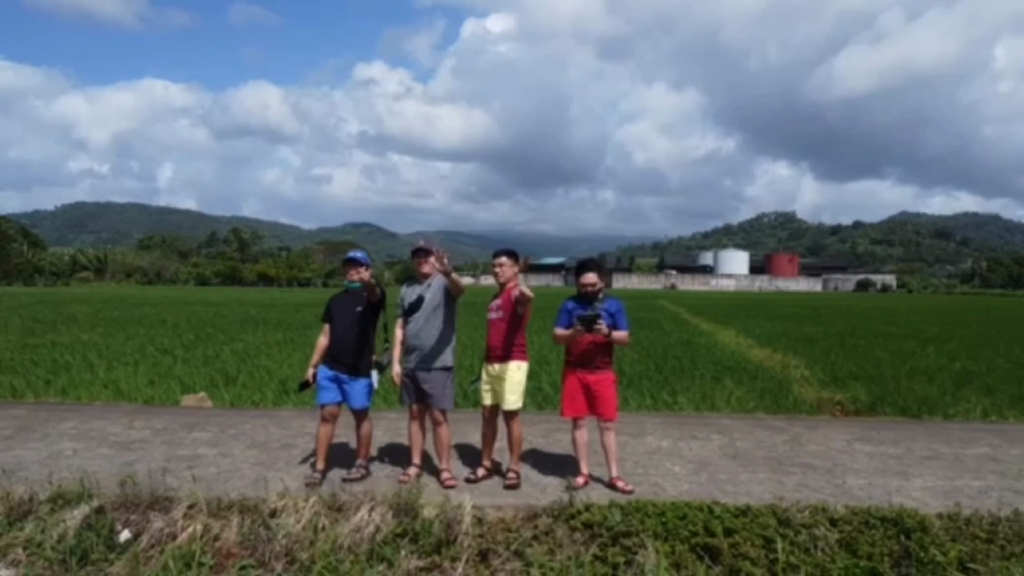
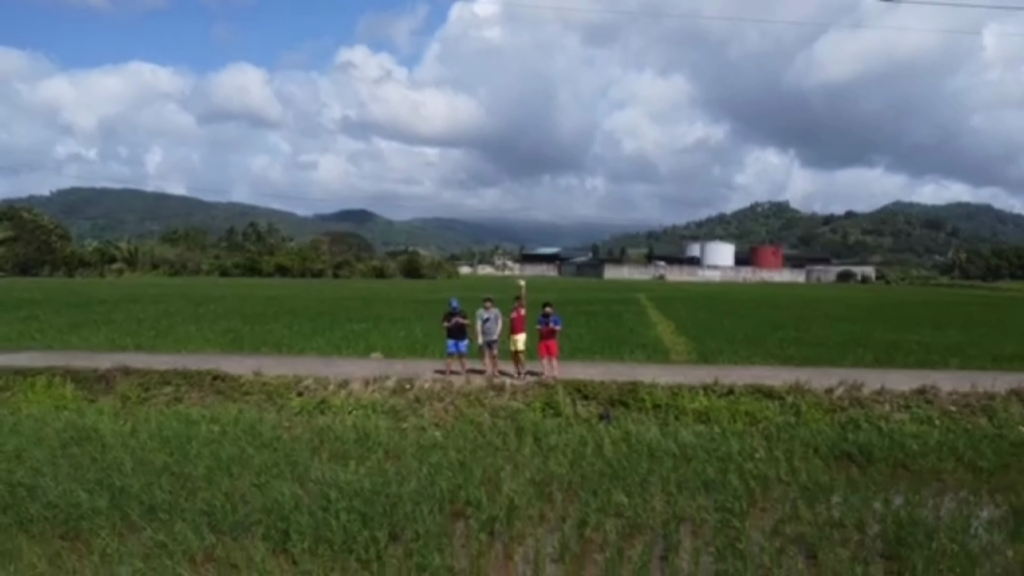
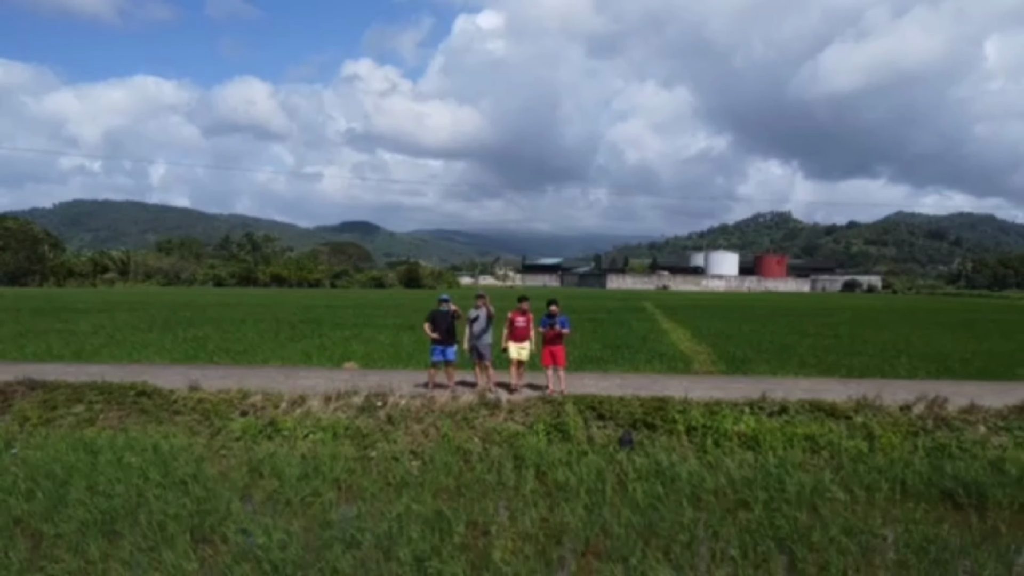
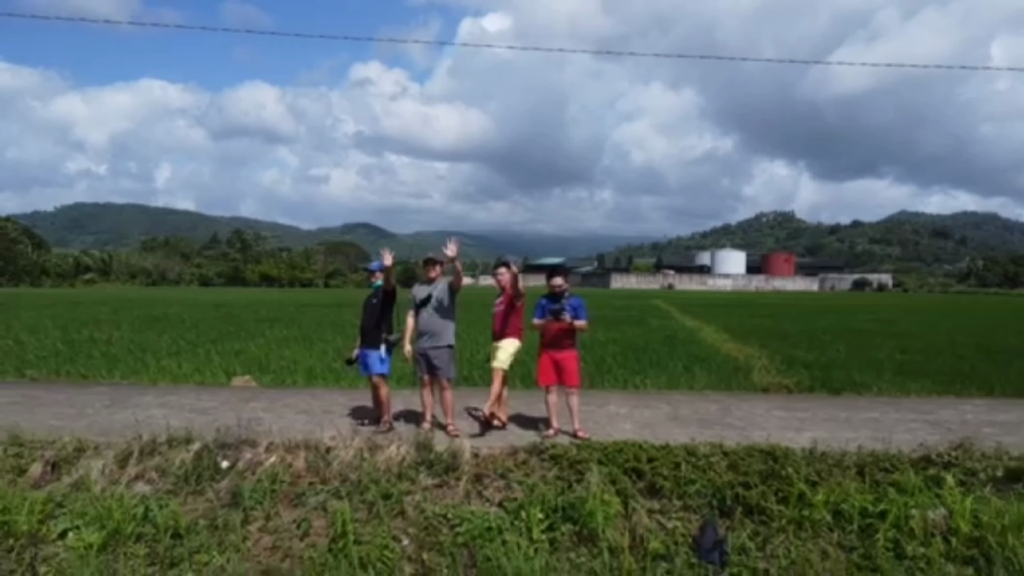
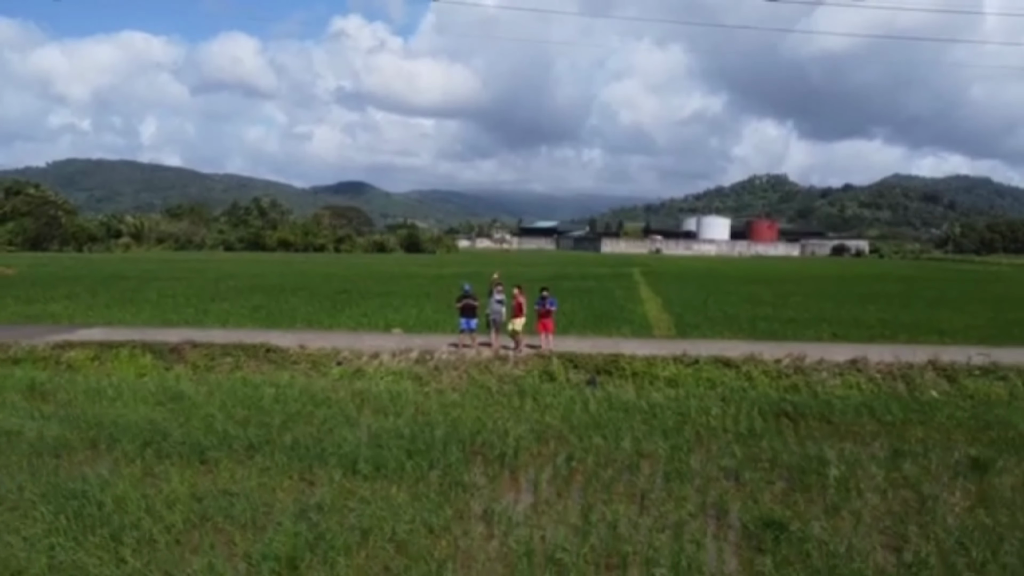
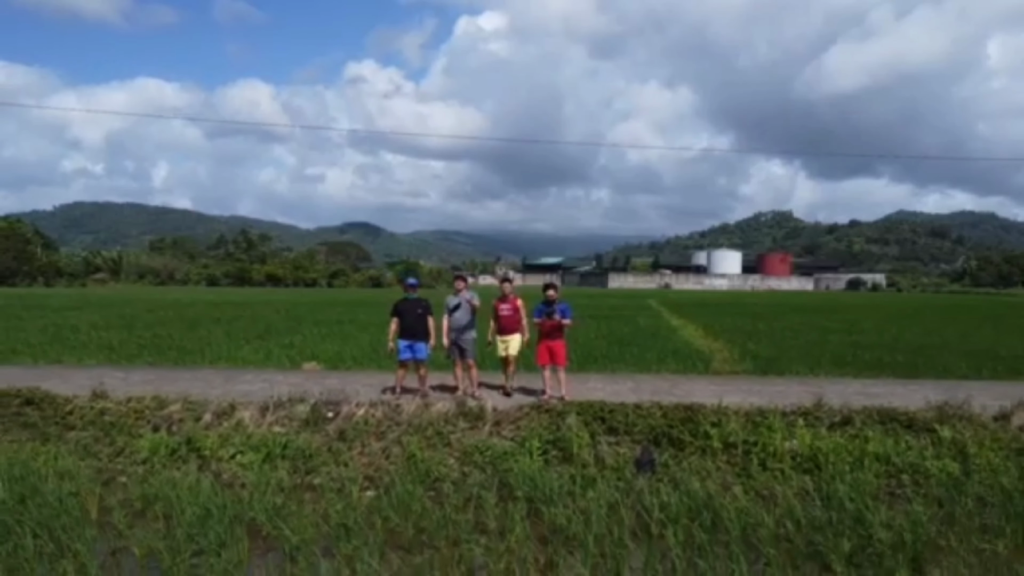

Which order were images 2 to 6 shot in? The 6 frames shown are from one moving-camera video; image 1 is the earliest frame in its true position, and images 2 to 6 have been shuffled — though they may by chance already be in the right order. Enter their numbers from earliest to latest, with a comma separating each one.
4, 6, 3, 2, 5
